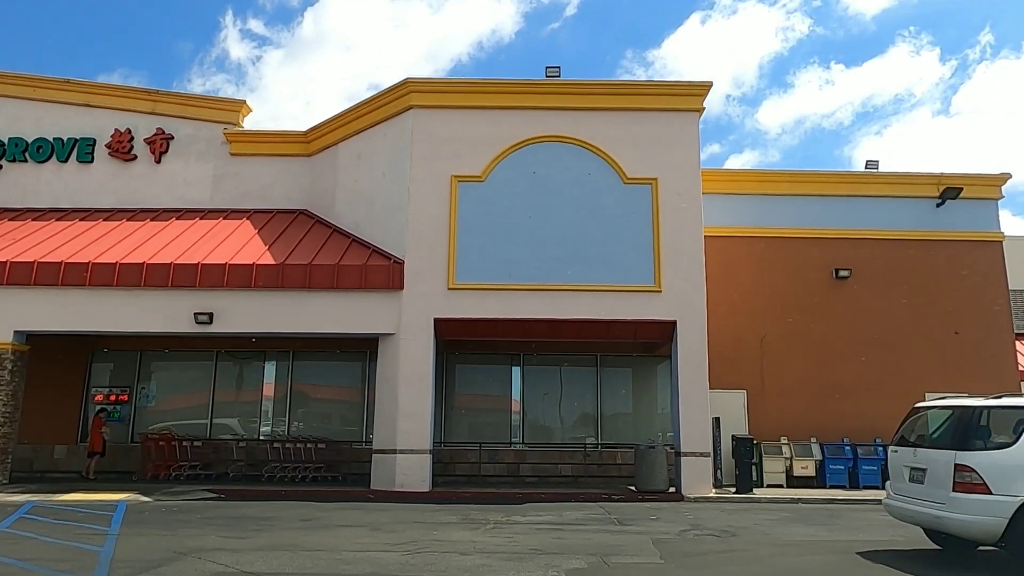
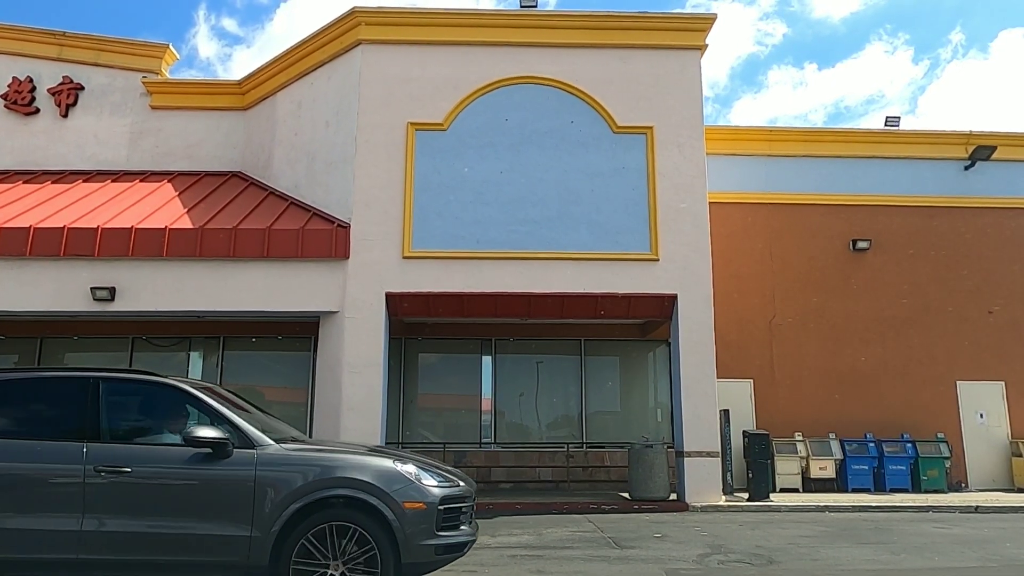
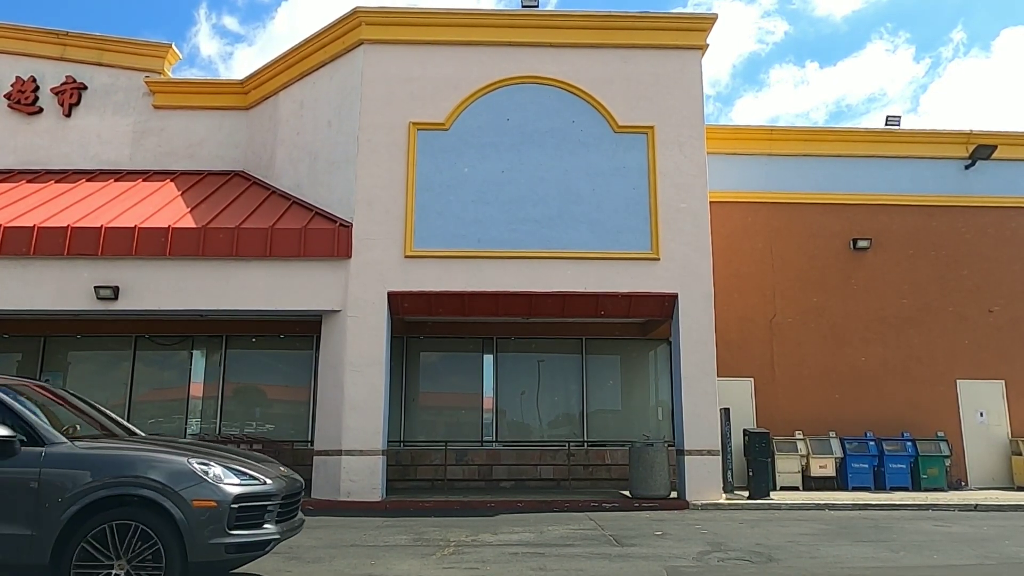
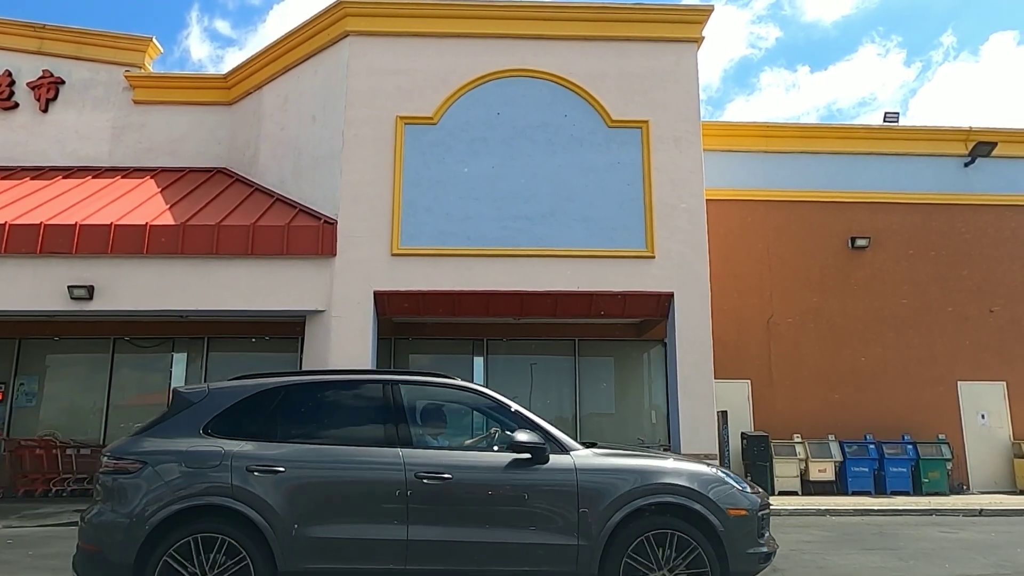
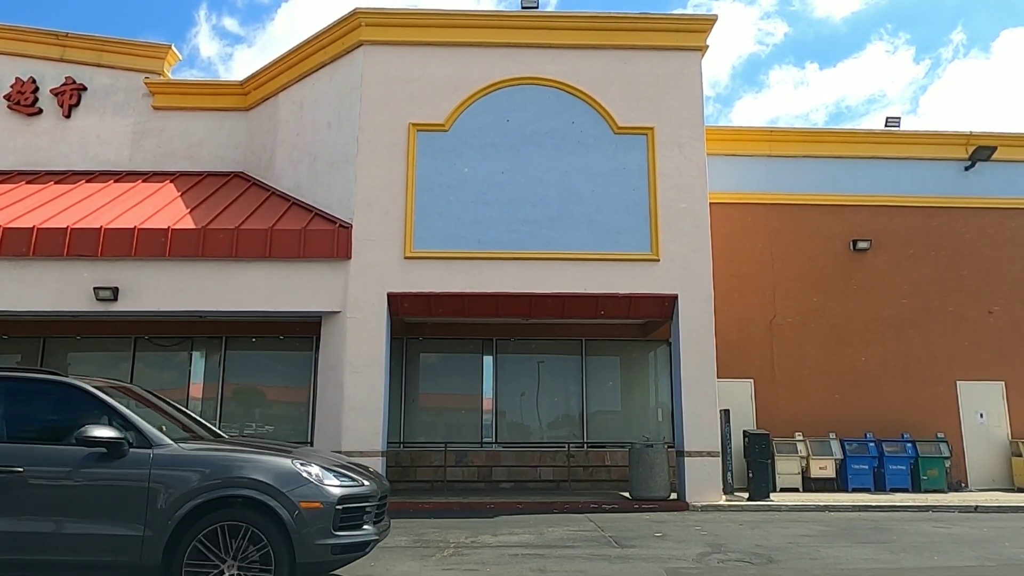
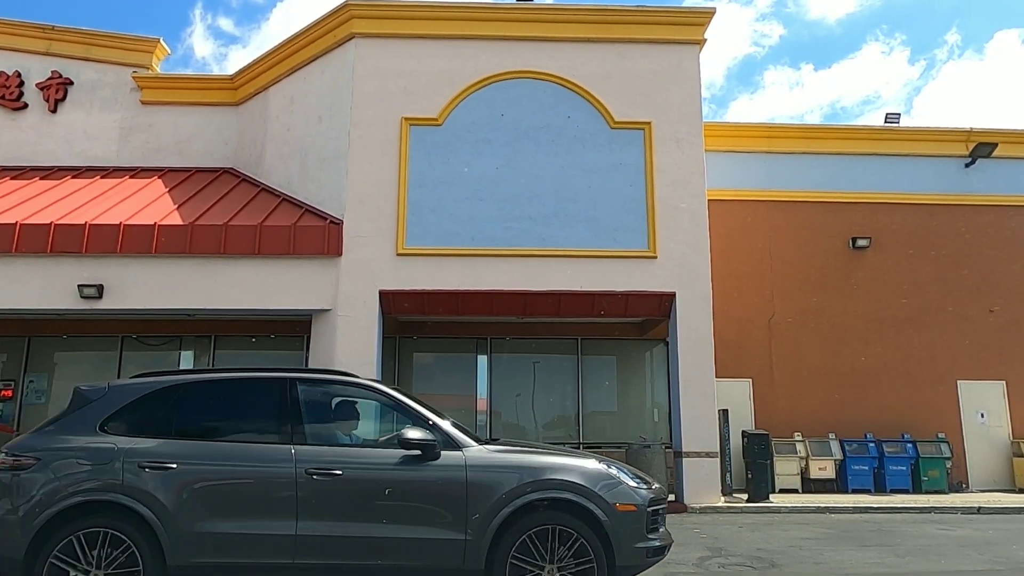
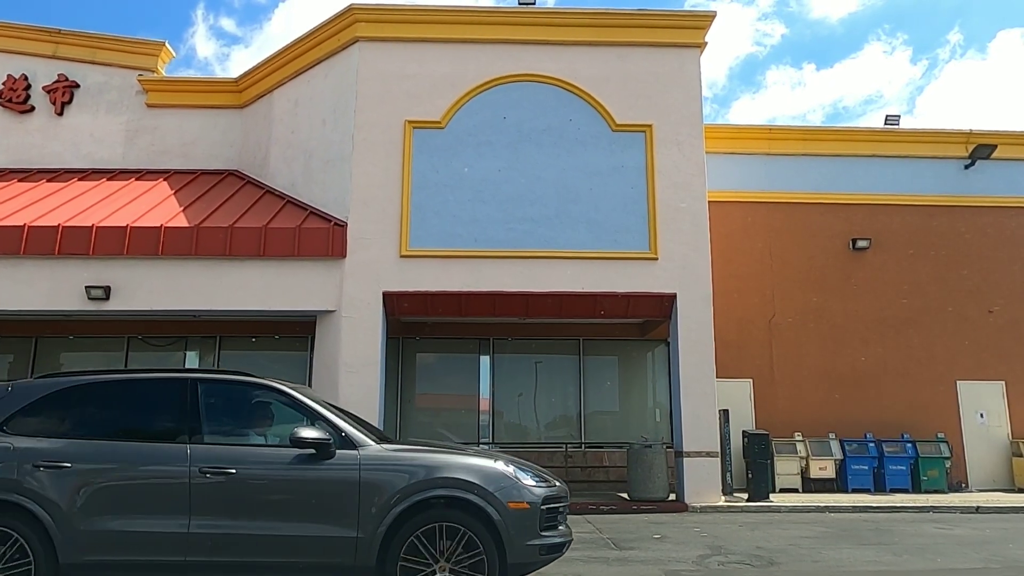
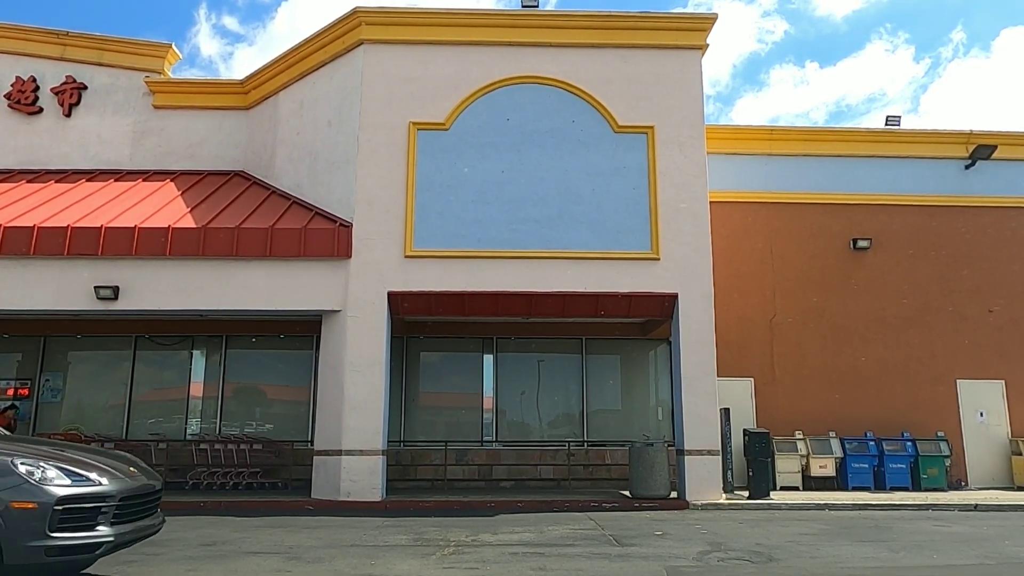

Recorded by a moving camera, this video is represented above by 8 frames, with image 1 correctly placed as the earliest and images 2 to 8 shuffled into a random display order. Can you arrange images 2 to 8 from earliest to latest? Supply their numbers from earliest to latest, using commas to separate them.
8, 3, 5, 2, 7, 6, 4
